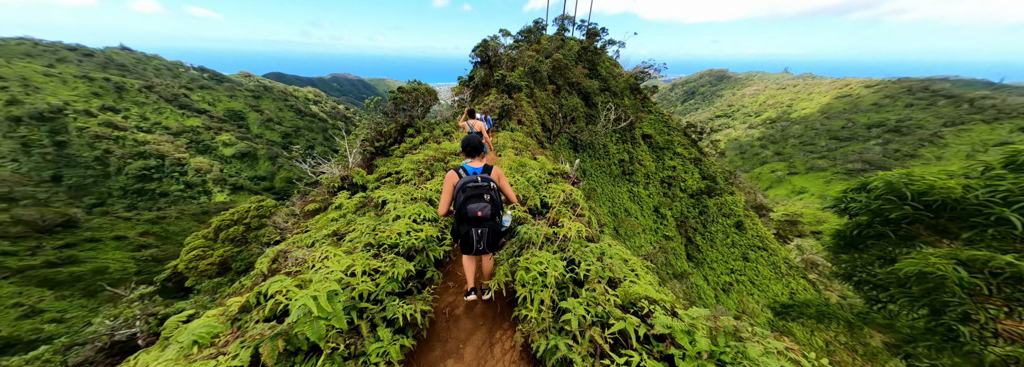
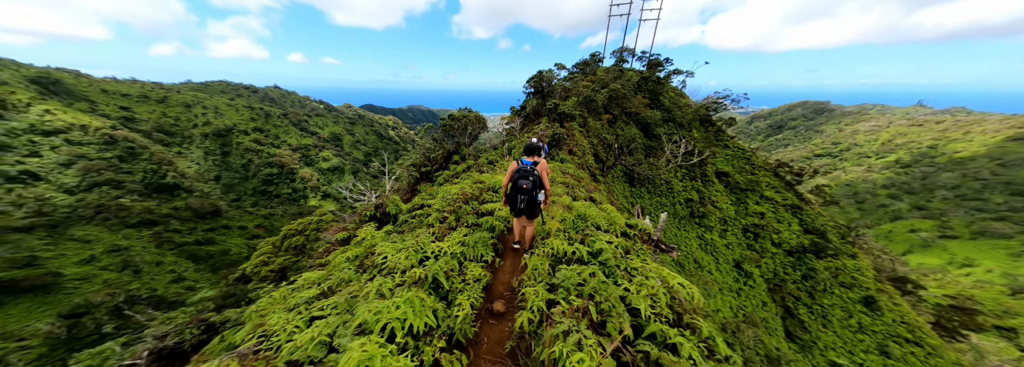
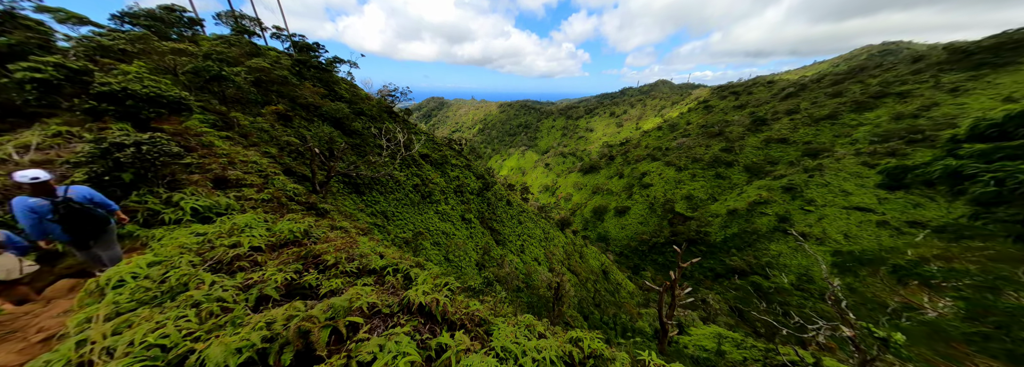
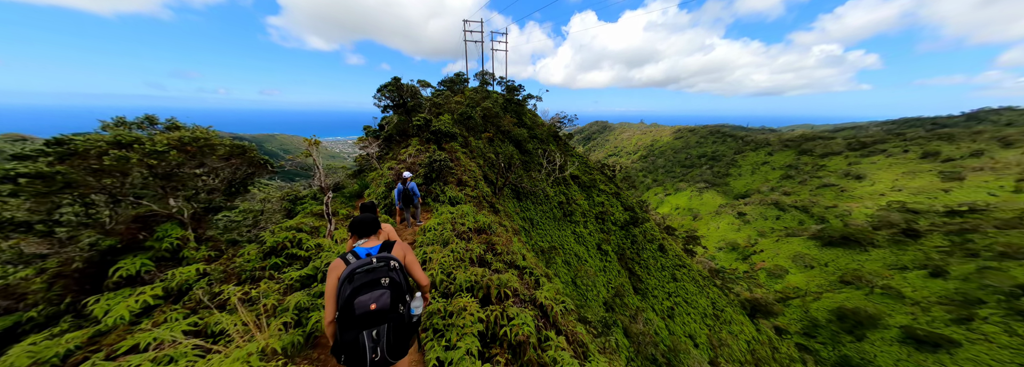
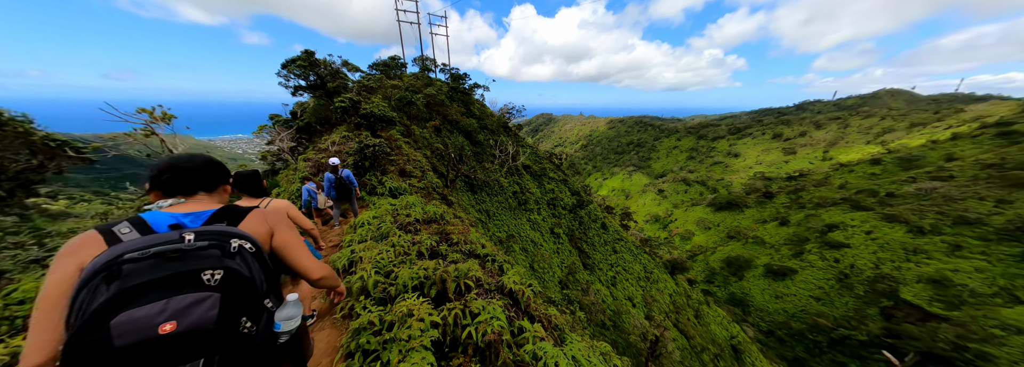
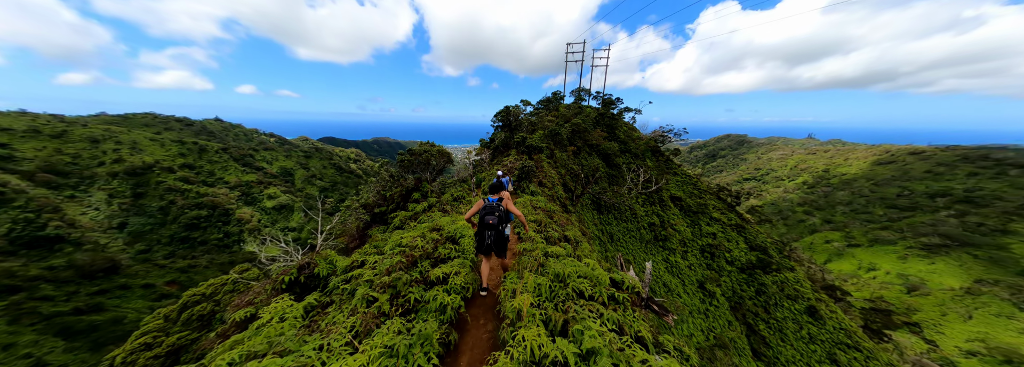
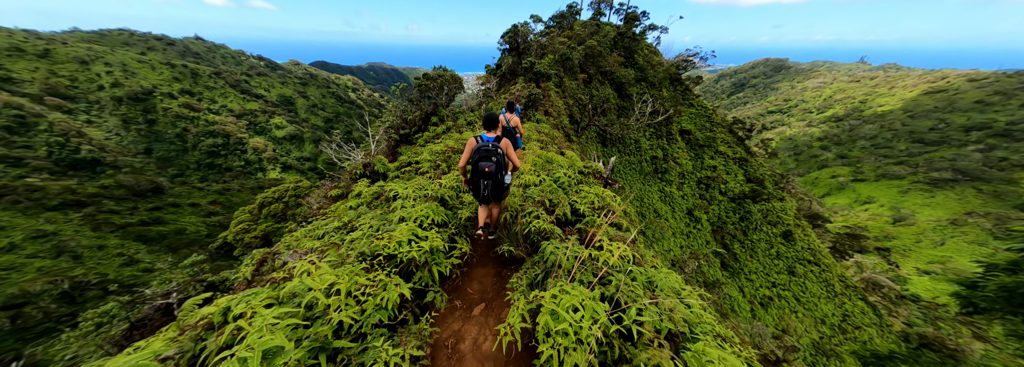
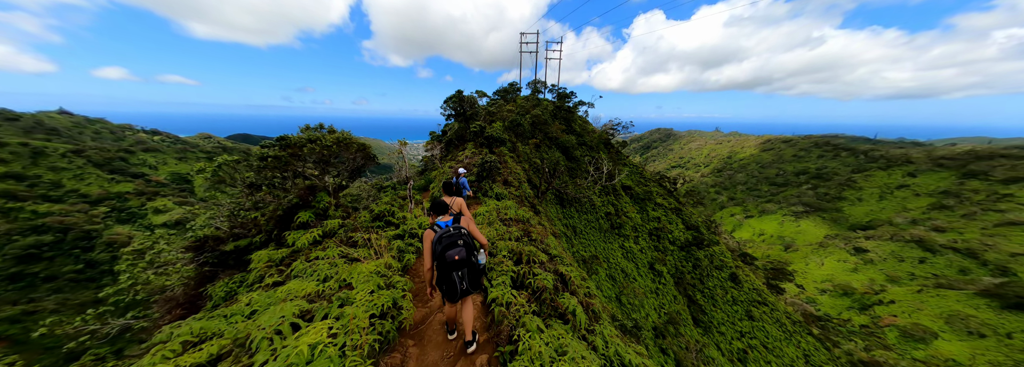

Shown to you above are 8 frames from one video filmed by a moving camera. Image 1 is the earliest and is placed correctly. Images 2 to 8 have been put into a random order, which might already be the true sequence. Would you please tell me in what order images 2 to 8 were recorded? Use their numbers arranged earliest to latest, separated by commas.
7, 2, 6, 8, 4, 5, 3
